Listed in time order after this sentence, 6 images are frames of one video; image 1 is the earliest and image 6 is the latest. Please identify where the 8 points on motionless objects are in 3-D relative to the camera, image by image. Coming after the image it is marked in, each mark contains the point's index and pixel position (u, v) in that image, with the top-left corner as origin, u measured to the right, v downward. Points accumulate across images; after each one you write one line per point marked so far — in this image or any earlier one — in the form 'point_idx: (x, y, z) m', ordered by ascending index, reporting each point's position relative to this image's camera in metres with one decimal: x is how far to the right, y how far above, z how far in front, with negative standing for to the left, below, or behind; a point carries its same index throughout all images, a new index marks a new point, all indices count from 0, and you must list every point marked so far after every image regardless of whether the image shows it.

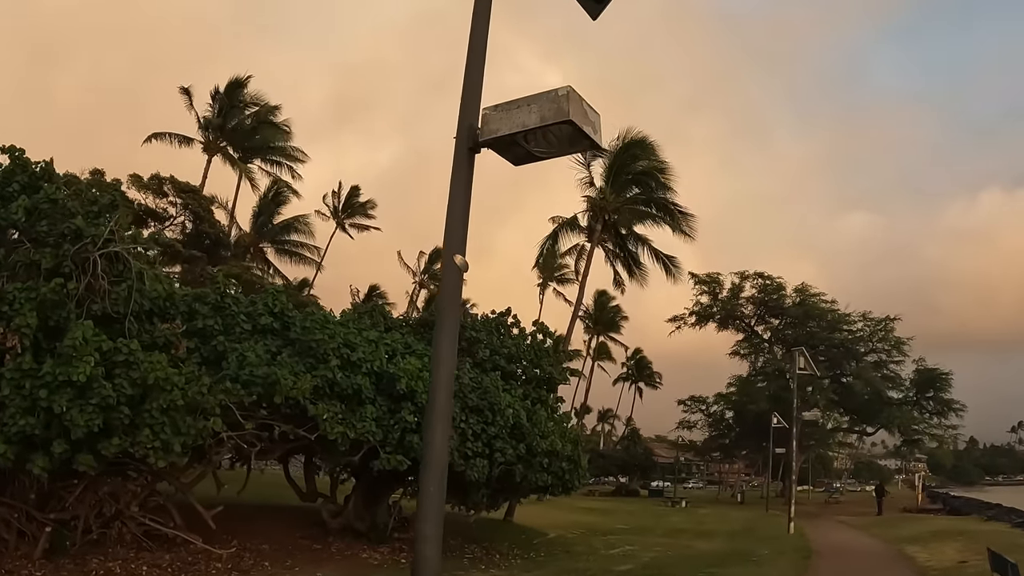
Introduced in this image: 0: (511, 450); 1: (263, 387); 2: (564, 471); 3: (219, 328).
0: (0.0, -2.9, +13.1) m
1: (-3.9, -1.5, +11.8) m
2: (+1.0, -3.5, +14.1) m
3: (-4.8, -0.7, +12.8) m
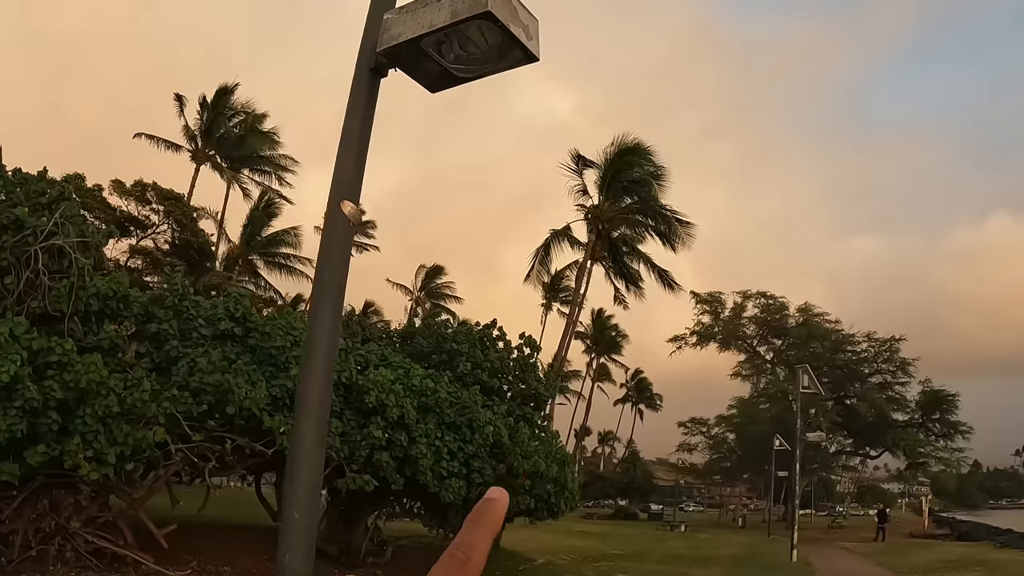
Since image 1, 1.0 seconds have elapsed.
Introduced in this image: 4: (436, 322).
0: (-0.4, -3.0, +12.1) m
1: (-4.3, -1.5, +10.9) m
2: (+0.6, -3.6, +13.1) m
3: (-5.2, -0.7, +11.8) m
4: (-1.7, -0.8, +15.1) m
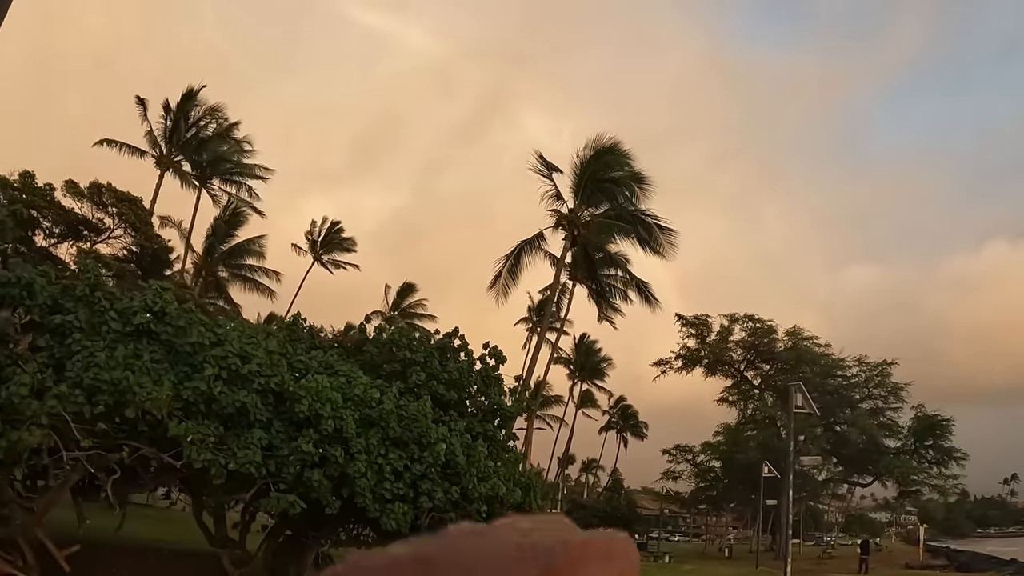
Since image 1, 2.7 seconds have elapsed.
0: (-1.0, -2.8, +10.5) m
1: (-4.8, -1.3, +9.3) m
2: (0.0, -3.5, +11.4) m
3: (-5.8, -0.5, +10.2) m
4: (-2.3, -0.8, +13.6) m
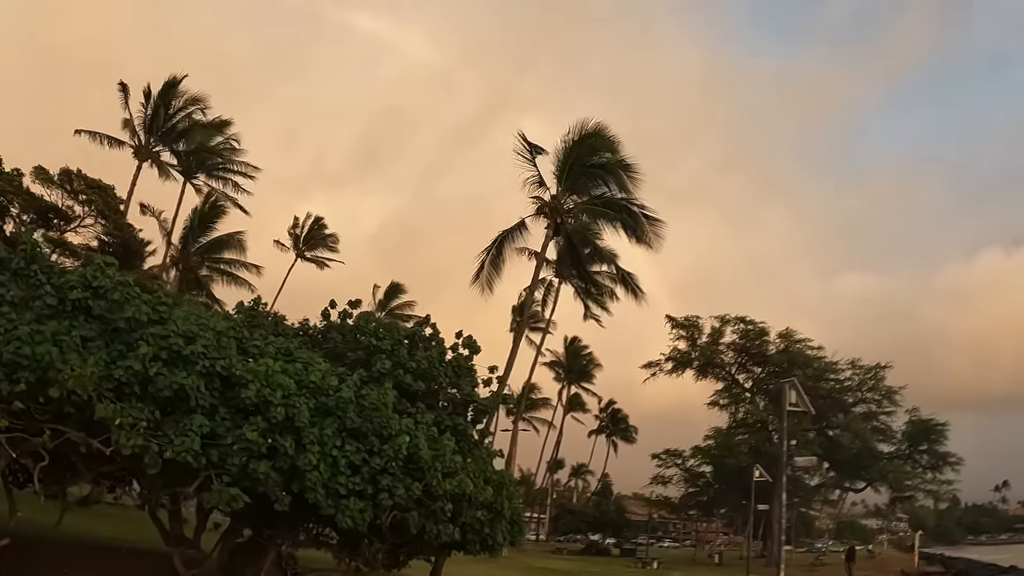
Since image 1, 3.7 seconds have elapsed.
0: (-1.3, -2.5, +9.5) m
1: (-5.2, -0.9, +8.2) m
2: (-0.4, -3.2, +10.5) m
3: (-6.1, -0.1, +9.2) m
4: (-2.7, -0.5, +12.6) m
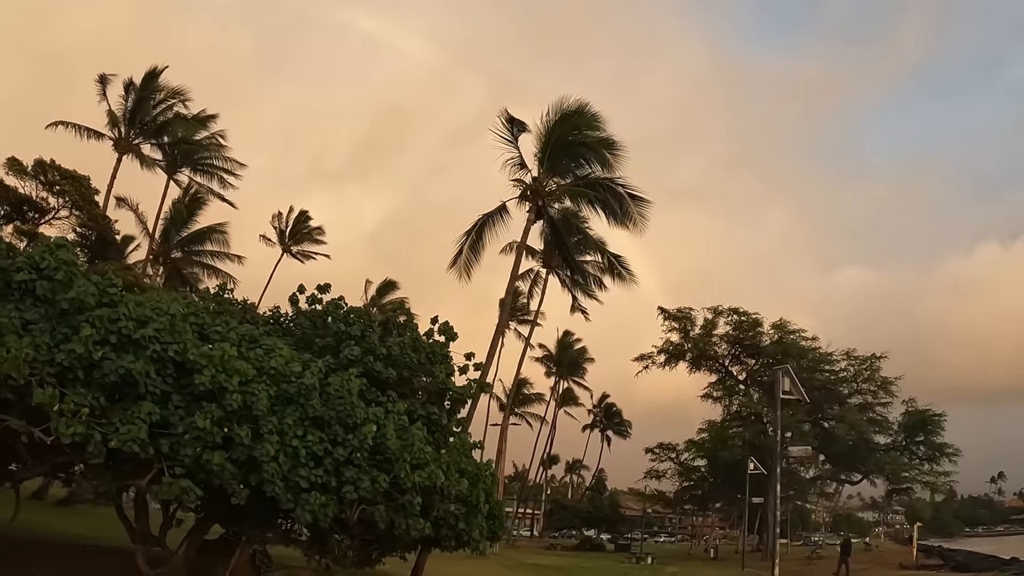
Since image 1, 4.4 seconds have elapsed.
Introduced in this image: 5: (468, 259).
0: (-1.6, -2.3, +8.8) m
1: (-5.5, -0.7, +7.6) m
2: (-0.7, -3.0, +9.8) m
3: (-6.4, +0.1, +8.5) m
4: (-3.1, -0.2, +11.9) m
5: (-0.9, +0.6, +16.4) m
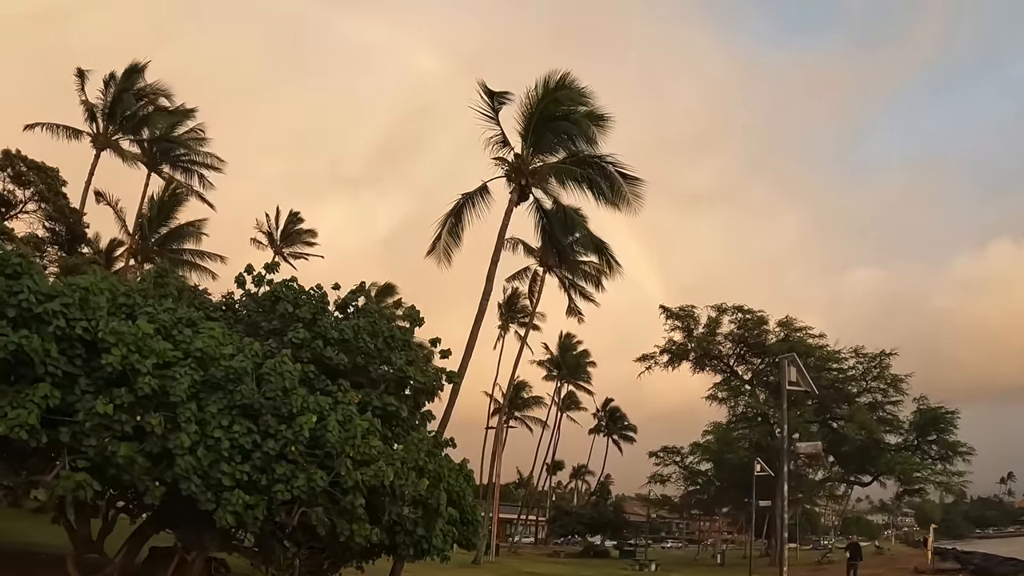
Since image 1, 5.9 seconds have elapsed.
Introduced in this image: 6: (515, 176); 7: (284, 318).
0: (-2.0, -1.9, +7.6) m
1: (-5.9, -0.4, +6.4) m
2: (-1.0, -2.6, +8.6) m
3: (-6.8, +0.3, +7.3) m
4: (-3.4, +0.1, +10.7) m
5: (-1.3, +0.9, +15.2) m
6: (+0.2, +2.4, +16.5) m
7: (-2.9, -0.4, +9.8) m
